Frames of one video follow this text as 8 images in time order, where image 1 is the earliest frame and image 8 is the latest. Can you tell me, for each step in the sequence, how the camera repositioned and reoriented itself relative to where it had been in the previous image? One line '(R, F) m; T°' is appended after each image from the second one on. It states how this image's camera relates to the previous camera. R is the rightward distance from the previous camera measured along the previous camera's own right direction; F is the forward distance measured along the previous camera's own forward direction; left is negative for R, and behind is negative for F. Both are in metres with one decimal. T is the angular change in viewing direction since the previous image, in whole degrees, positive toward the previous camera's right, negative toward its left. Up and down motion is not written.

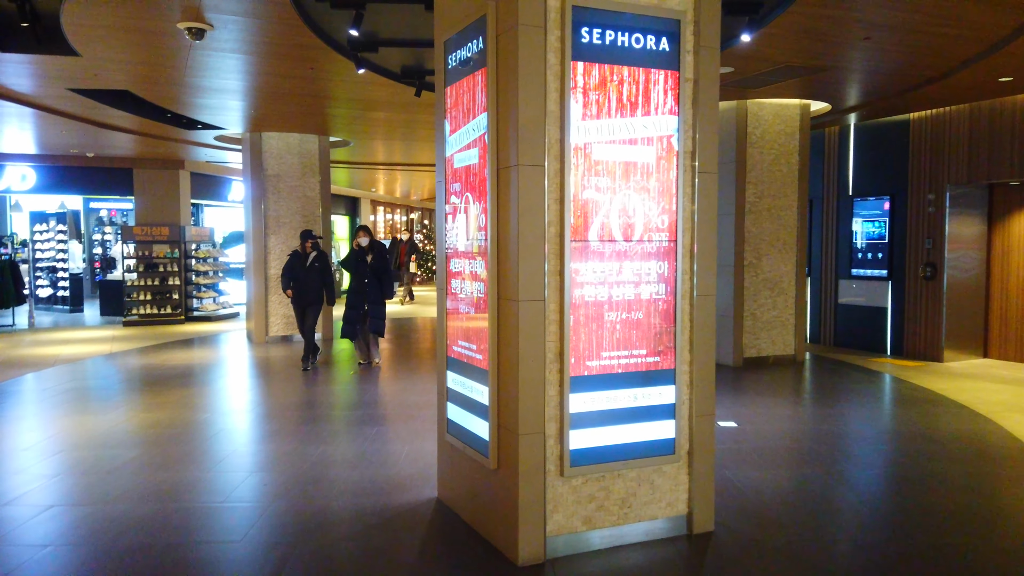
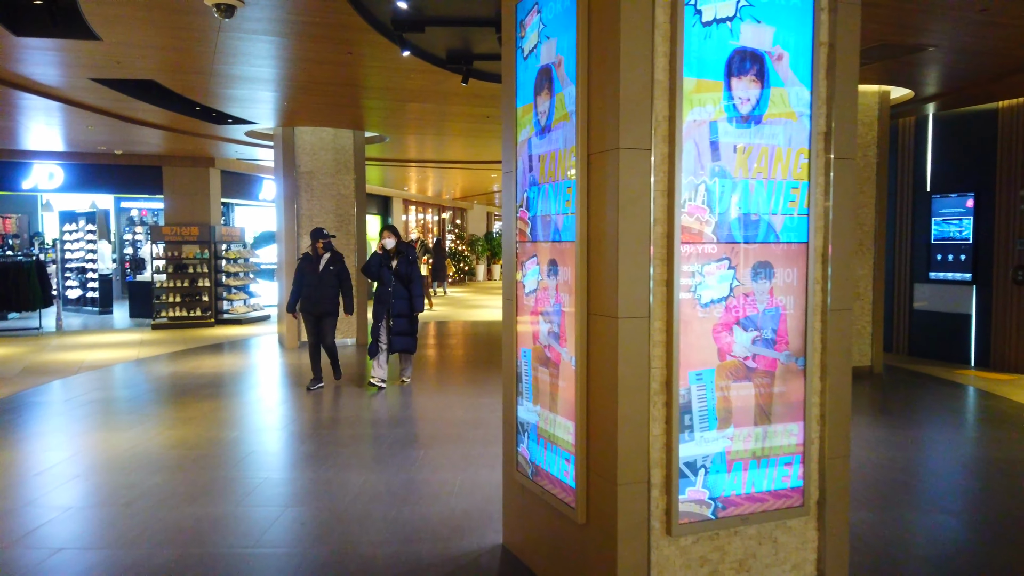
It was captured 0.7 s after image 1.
(-0.3, +0.7) m; -2°
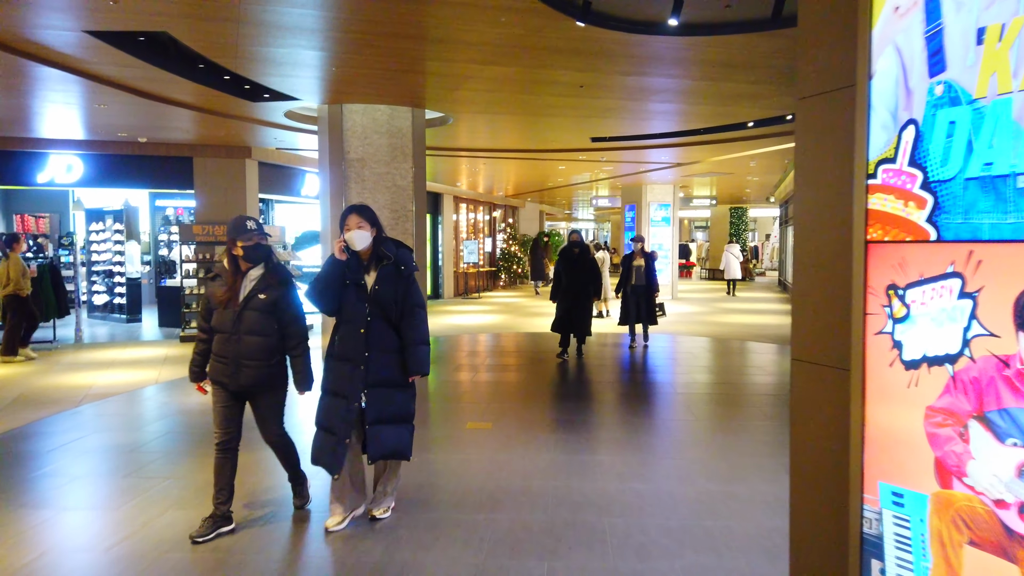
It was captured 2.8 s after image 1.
(-0.6, +1.9) m; -3°
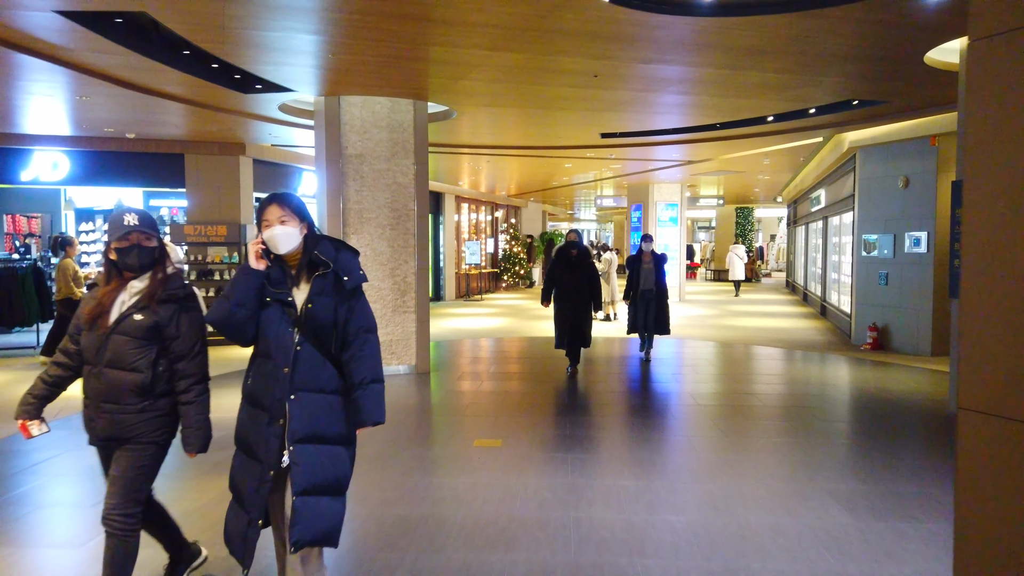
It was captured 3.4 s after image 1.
(-0.1, +0.5) m; 0°
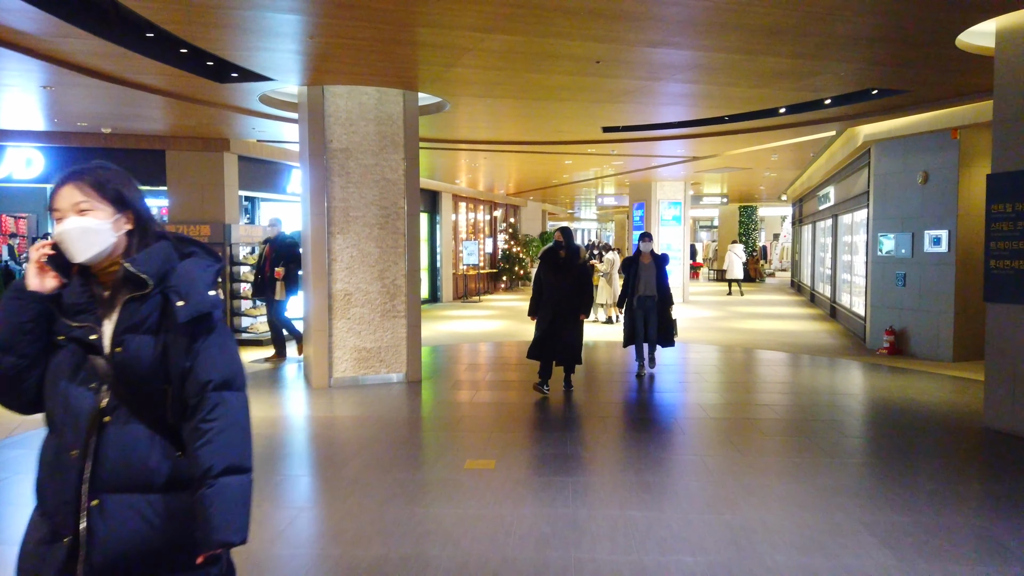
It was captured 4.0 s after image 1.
(0.0, +0.5) m; 0°
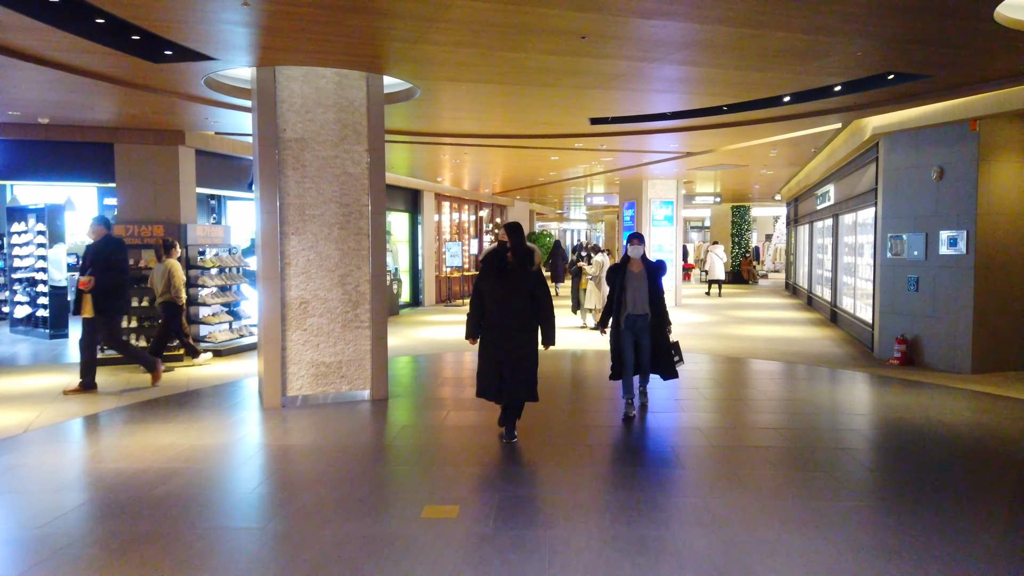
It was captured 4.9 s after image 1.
(+0.1, +0.8) m; +1°
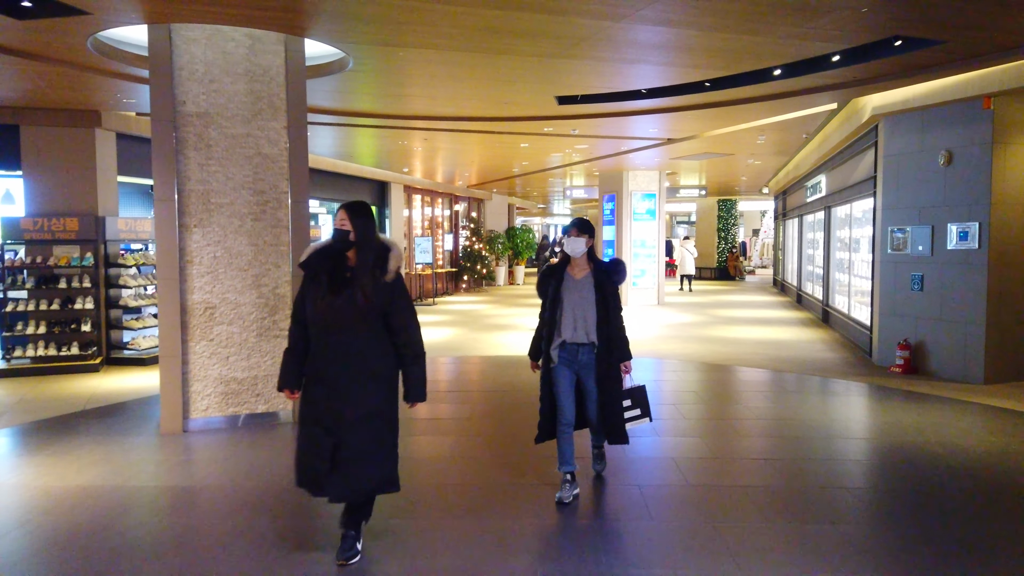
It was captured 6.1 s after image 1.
(+0.3, +1.0) m; +1°
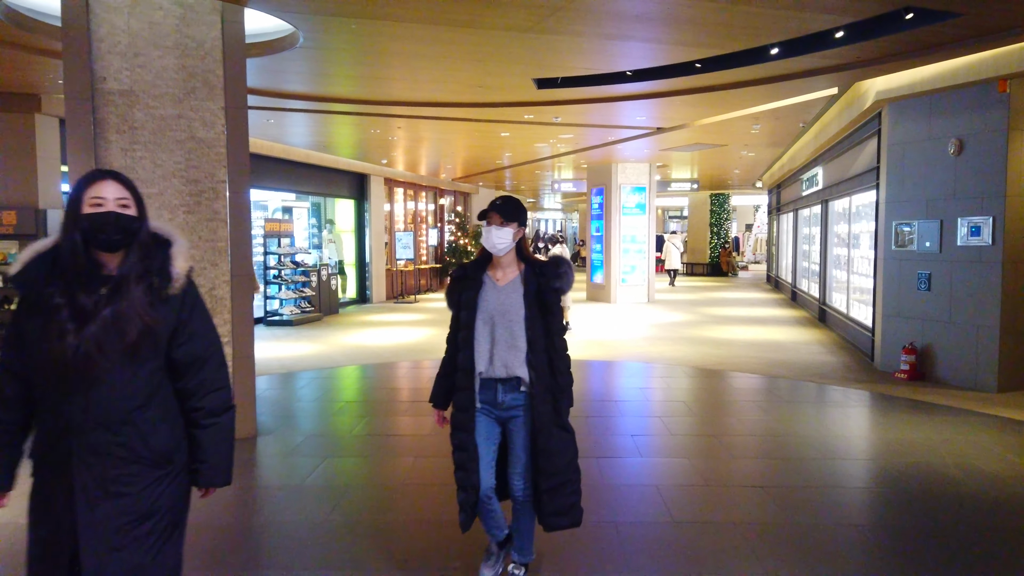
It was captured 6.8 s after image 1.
(+0.2, +0.7) m; +1°
